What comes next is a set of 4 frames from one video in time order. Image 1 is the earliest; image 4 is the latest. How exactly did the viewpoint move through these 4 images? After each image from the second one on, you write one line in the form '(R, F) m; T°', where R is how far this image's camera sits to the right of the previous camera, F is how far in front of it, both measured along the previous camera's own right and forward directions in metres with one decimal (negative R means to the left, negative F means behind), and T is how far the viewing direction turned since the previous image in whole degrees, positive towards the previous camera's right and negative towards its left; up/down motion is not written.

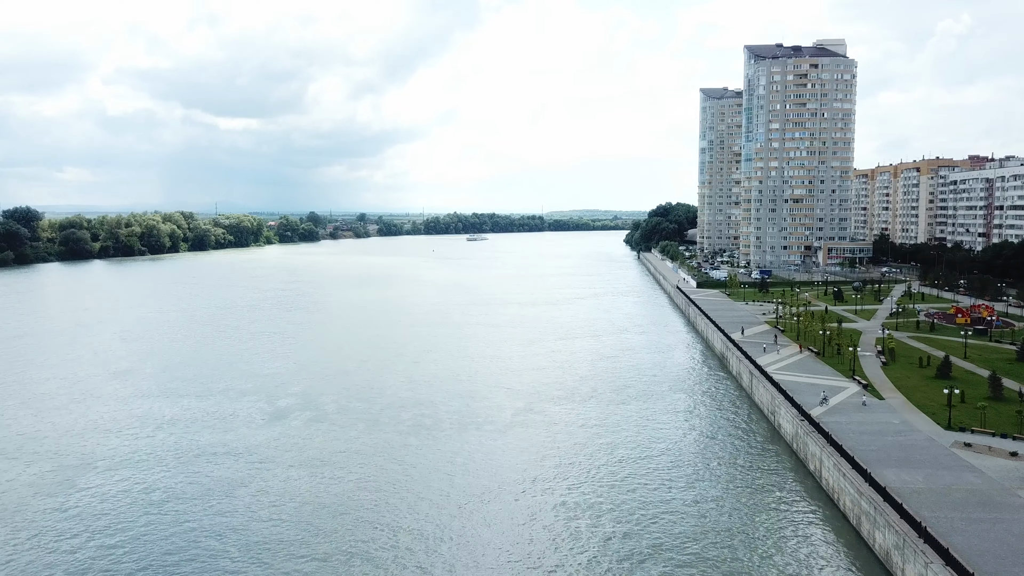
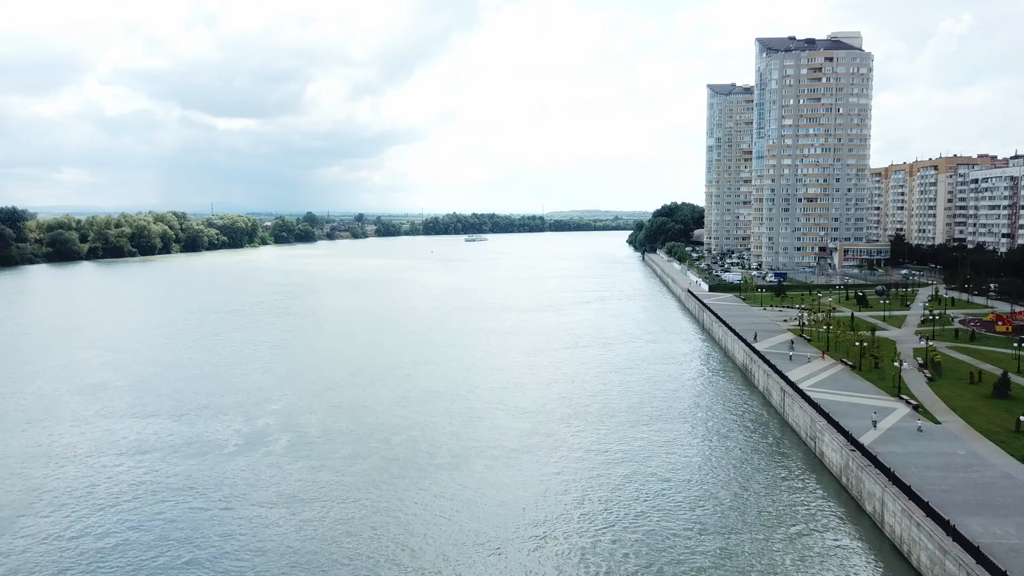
(-0.2, +3.2) m; 0°
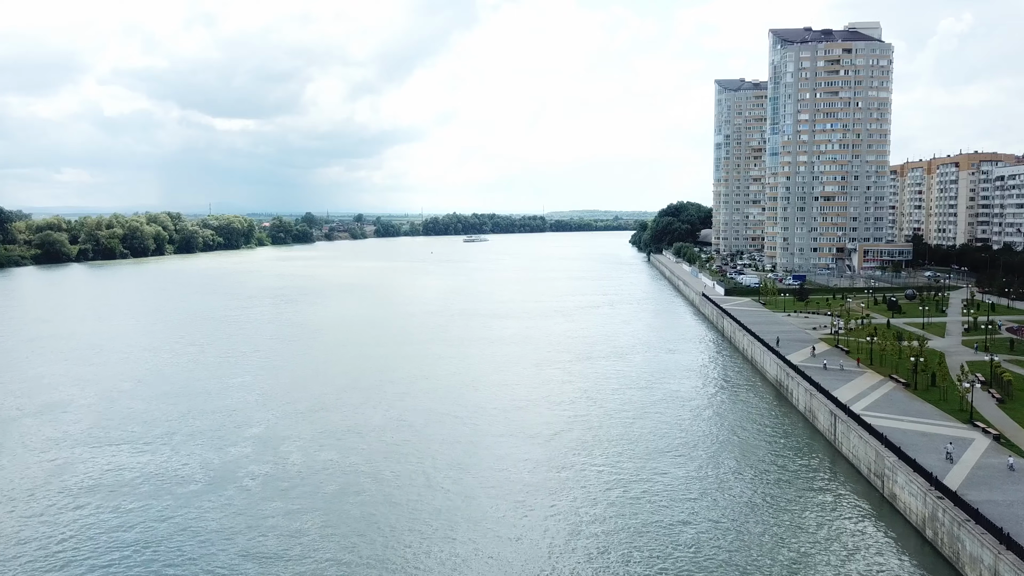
(-0.3, +3.4) m; 0°
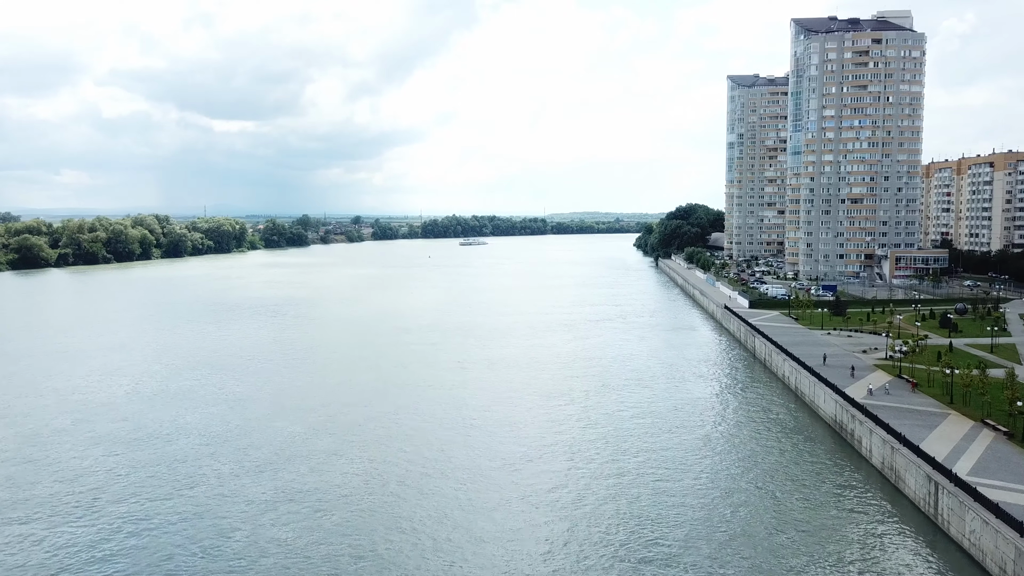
(-0.2, +5.3) m; 0°
